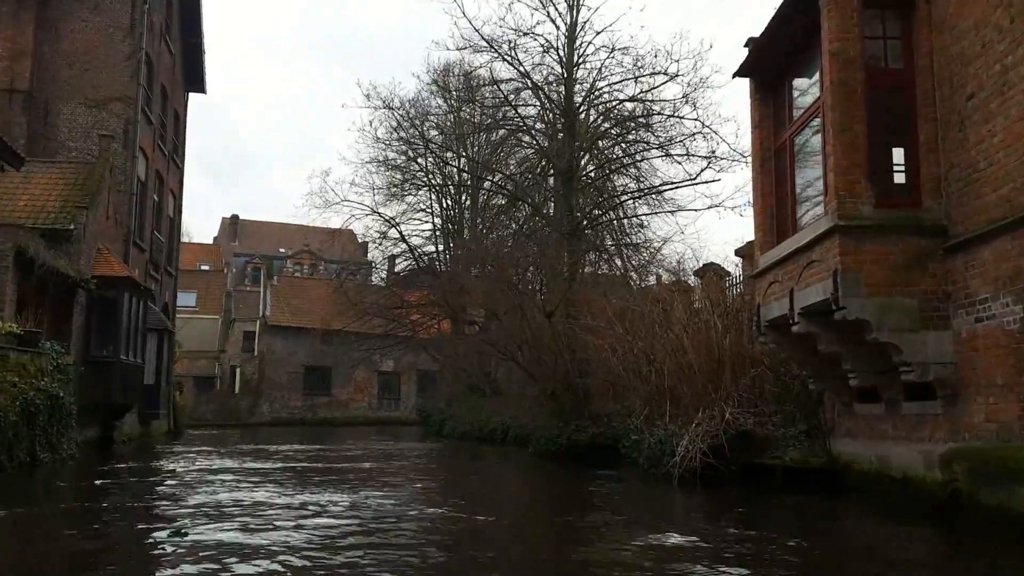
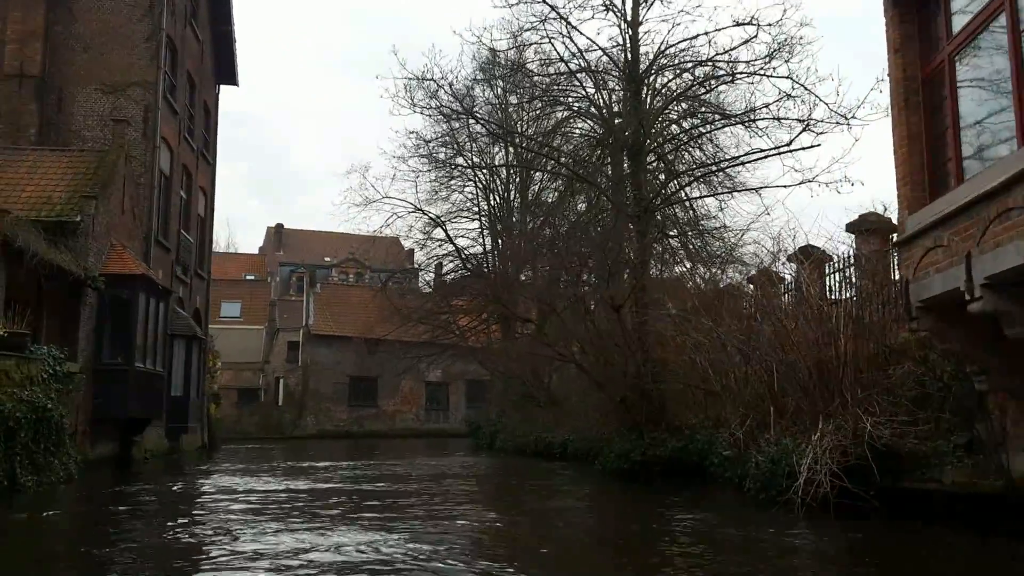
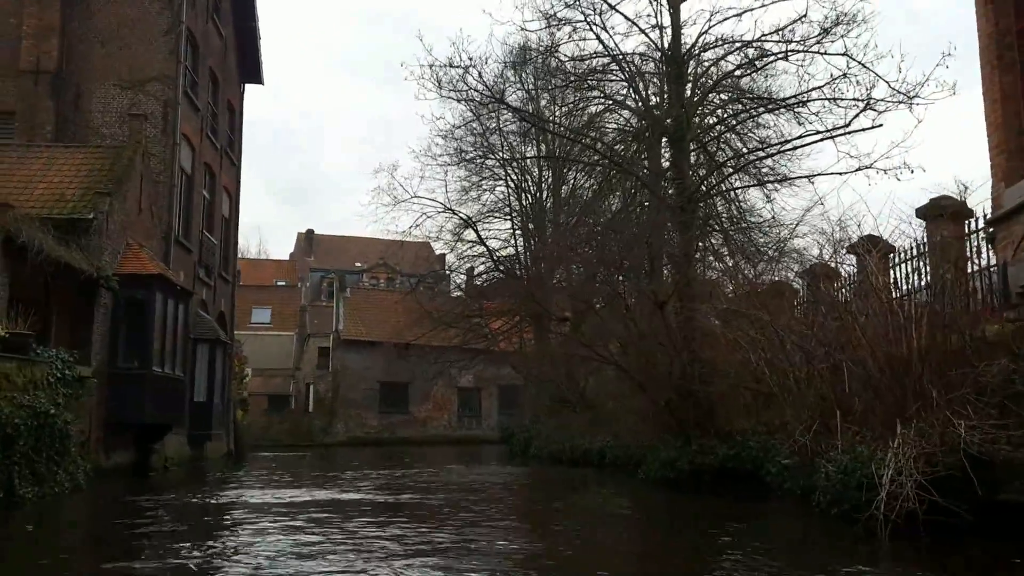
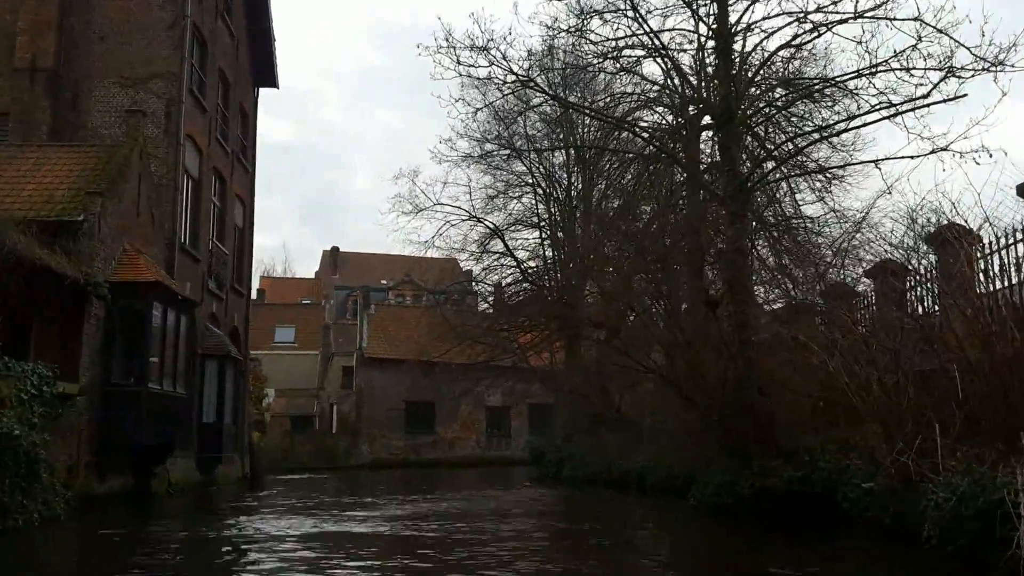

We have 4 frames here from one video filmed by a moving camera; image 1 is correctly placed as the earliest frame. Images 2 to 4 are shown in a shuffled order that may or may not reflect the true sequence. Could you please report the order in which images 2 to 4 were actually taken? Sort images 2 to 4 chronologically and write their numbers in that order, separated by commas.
2, 3, 4
